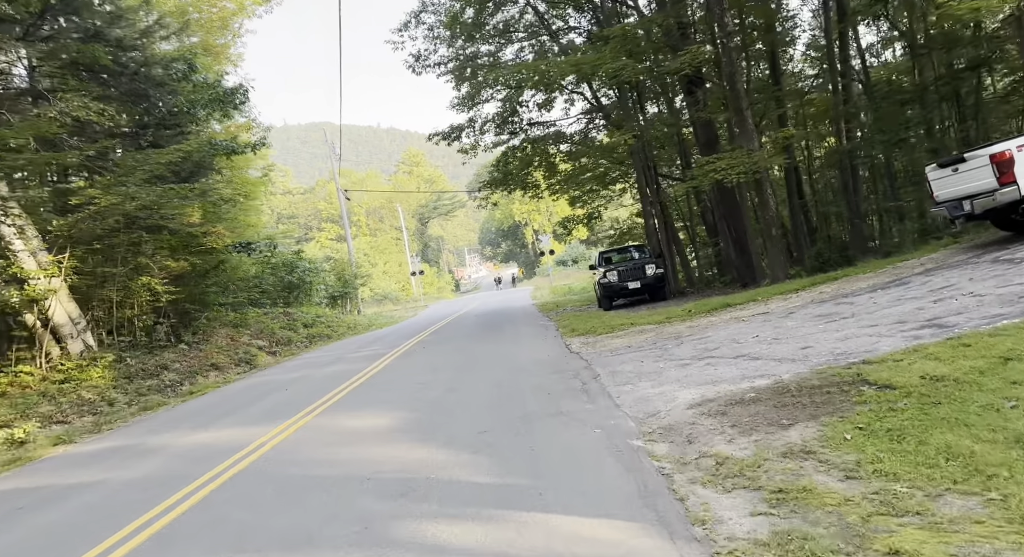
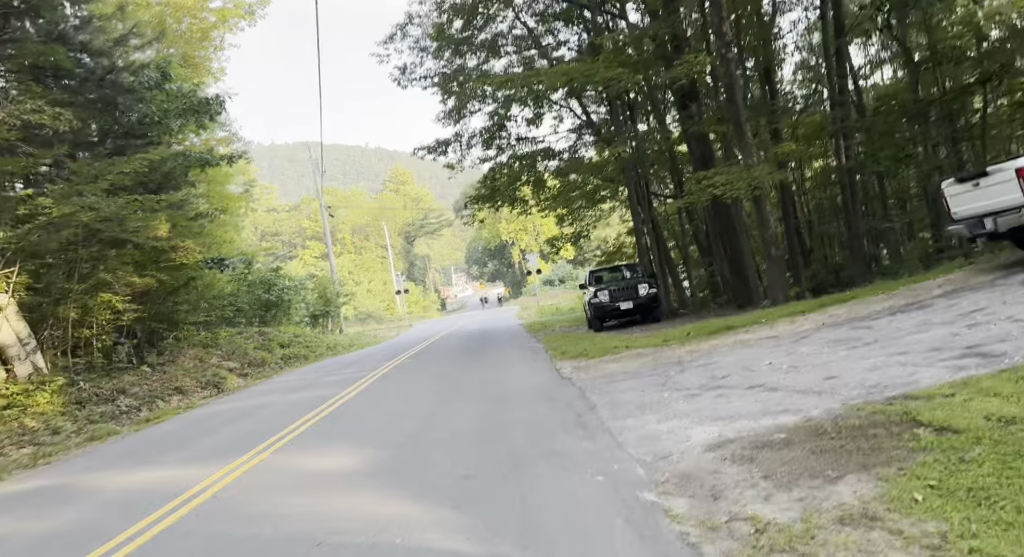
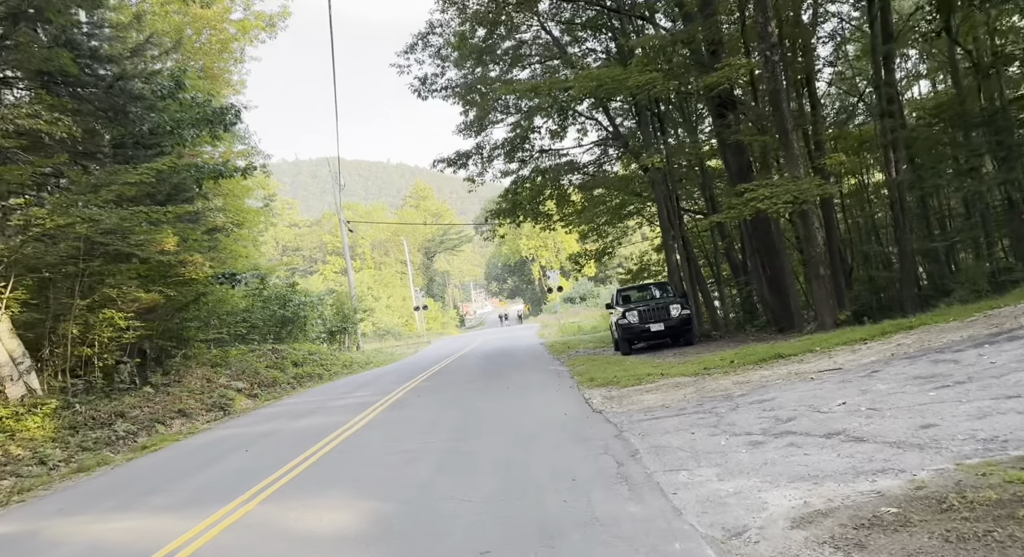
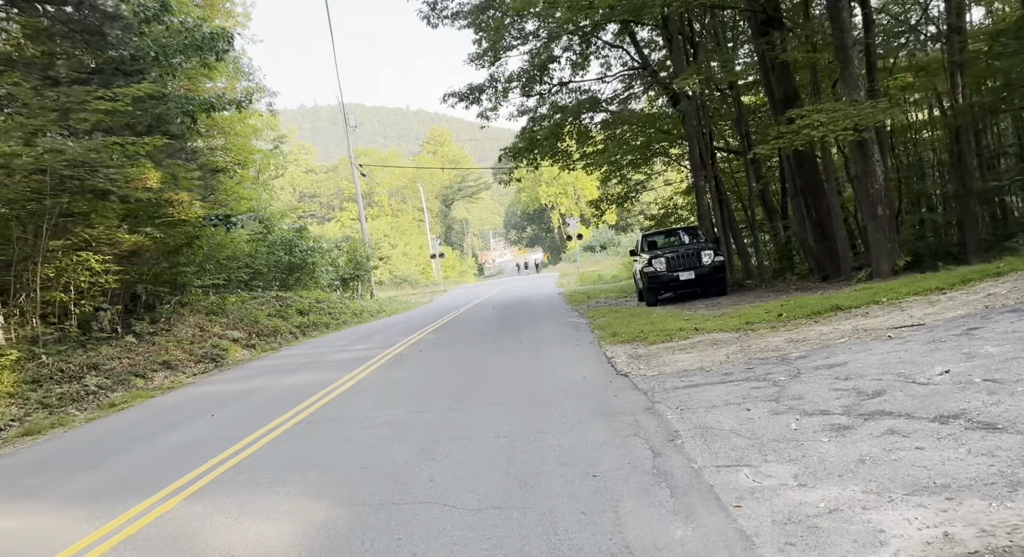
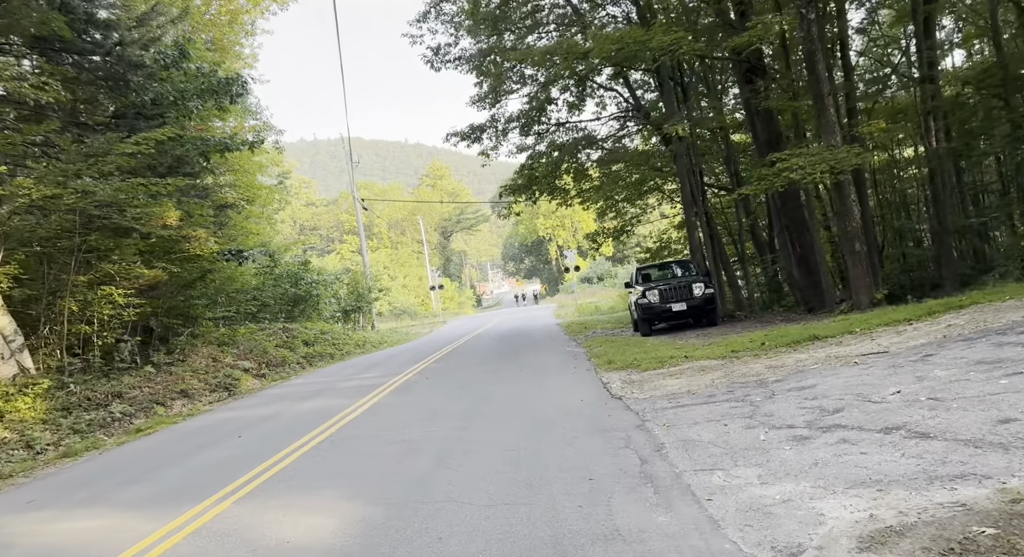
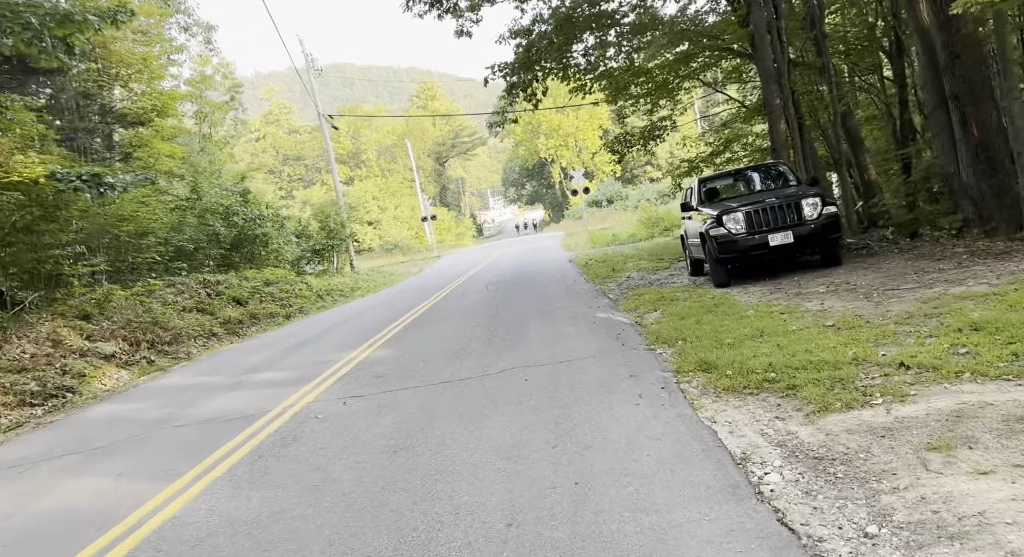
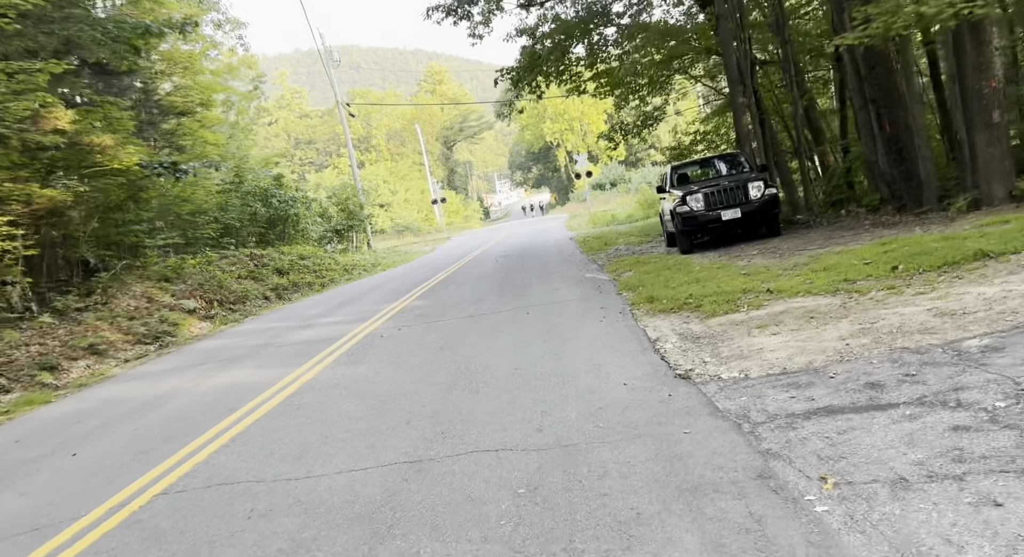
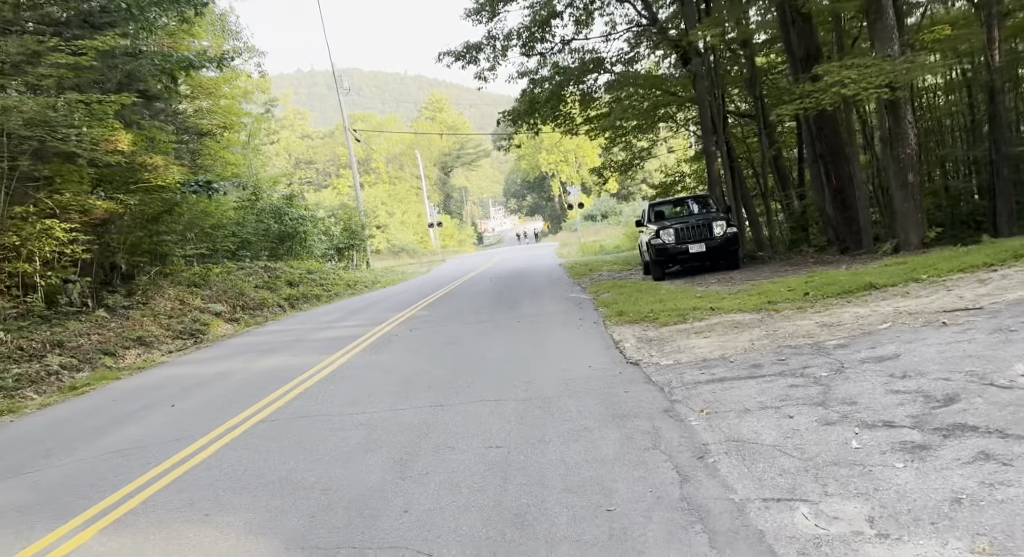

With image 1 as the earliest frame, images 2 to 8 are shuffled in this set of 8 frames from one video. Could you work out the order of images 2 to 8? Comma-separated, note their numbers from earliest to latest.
2, 3, 5, 4, 8, 7, 6
